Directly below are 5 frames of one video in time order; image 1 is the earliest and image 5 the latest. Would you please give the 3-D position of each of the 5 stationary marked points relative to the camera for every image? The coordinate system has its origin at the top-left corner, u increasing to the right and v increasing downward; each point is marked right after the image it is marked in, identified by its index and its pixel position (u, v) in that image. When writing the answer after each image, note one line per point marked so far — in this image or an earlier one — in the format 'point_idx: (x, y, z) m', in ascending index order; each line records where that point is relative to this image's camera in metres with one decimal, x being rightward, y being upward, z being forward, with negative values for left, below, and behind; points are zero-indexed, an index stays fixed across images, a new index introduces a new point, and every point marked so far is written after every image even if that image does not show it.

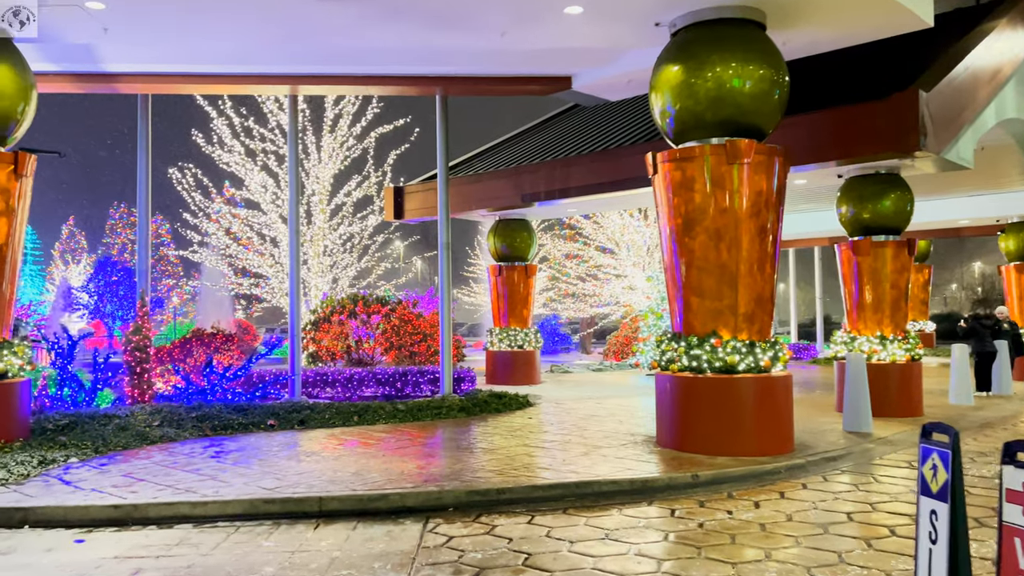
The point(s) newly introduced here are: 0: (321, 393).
0: (-3.1, -1.7, +12.7) m
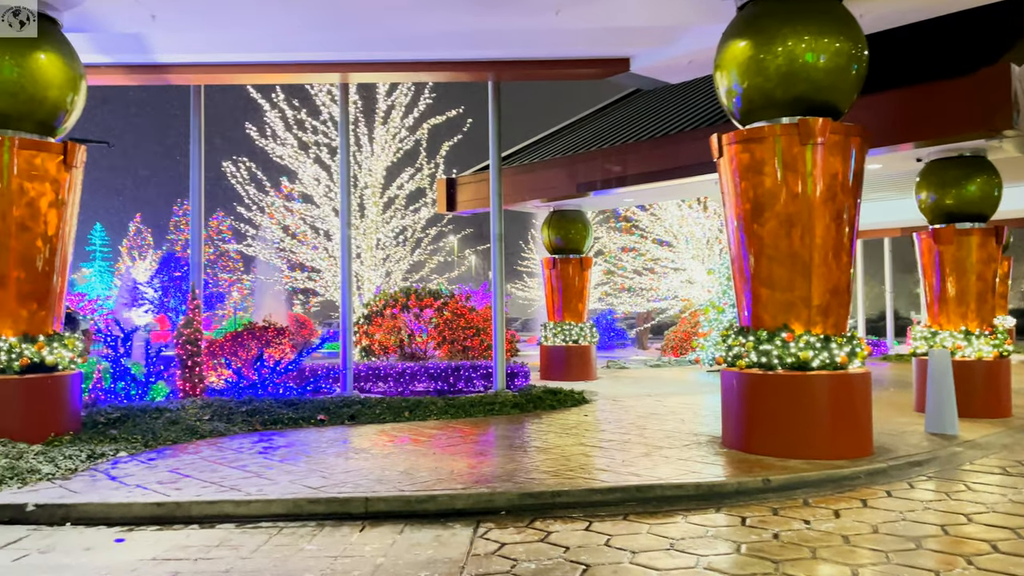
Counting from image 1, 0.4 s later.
0: (-2.2, -1.6, +12.6) m
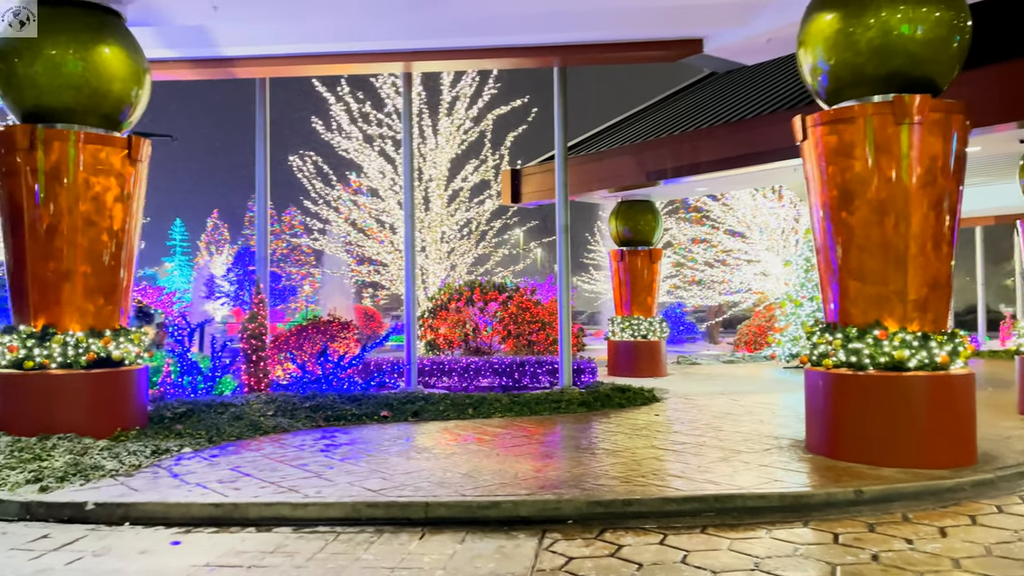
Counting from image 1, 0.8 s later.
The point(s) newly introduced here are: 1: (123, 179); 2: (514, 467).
0: (-1.2, -1.5, +12.4) m
1: (-3.8, +1.1, +7.6) m
2: (0.0, -1.5, +6.5) m
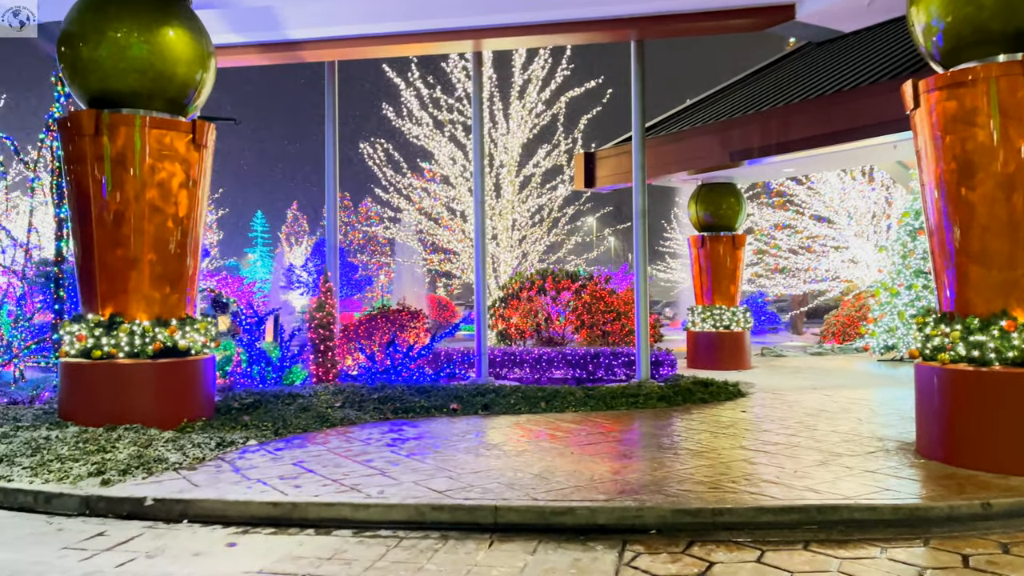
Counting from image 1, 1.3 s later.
0: (0.0, -1.3, +12.0) m
1: (-3.1, +1.2, +7.4) m
2: (+0.6, -1.4, +6.0) m
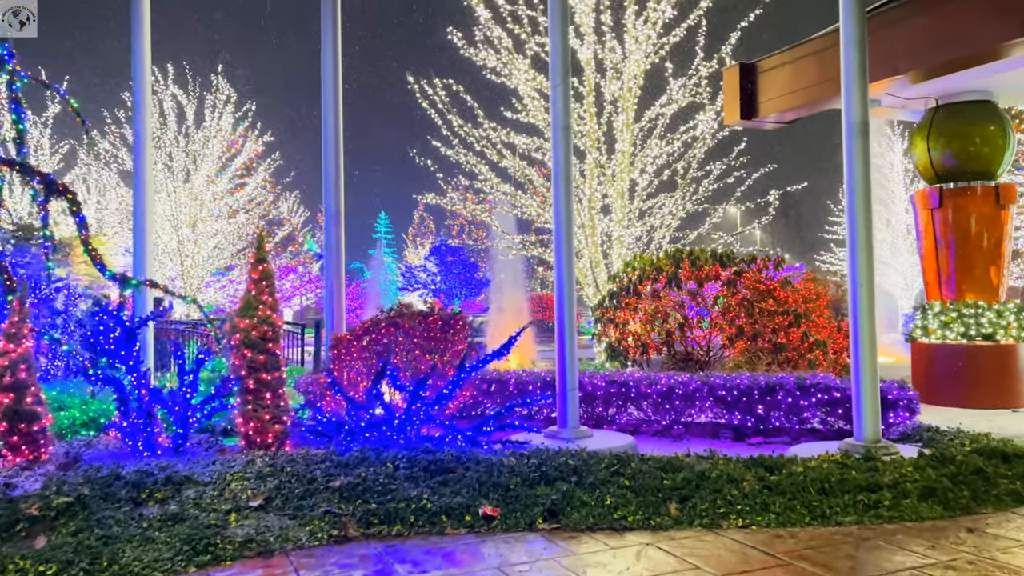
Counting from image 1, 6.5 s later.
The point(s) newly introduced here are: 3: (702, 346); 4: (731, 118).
0: (+1.0, -1.2, +7.3) m
1: (-2.8, +1.3, +3.4) m
2: (+0.6, -1.3, +1.4) m
3: (+2.2, -0.7, +9.0) m
4: (+2.6, +2.0, +9.3) m
